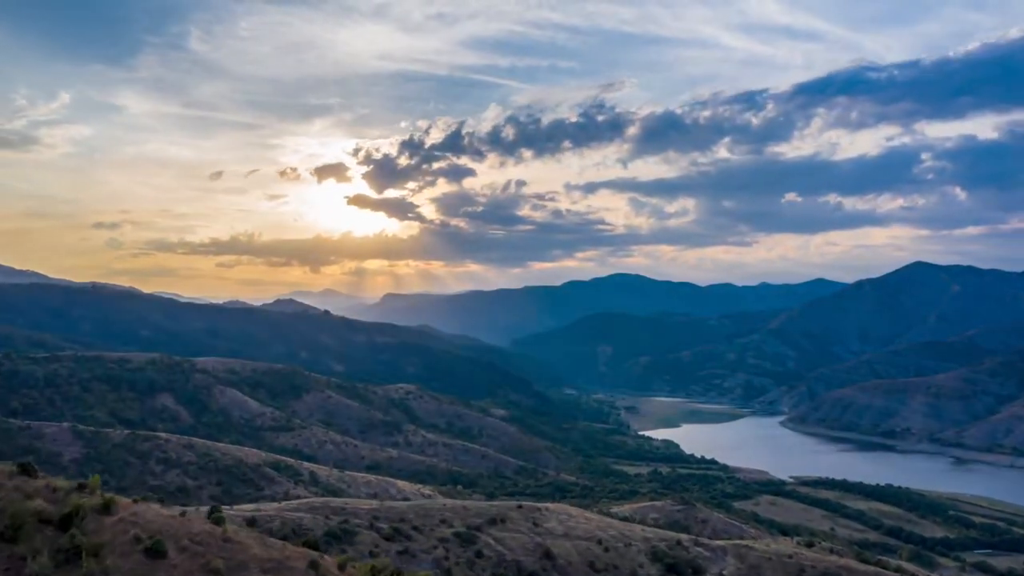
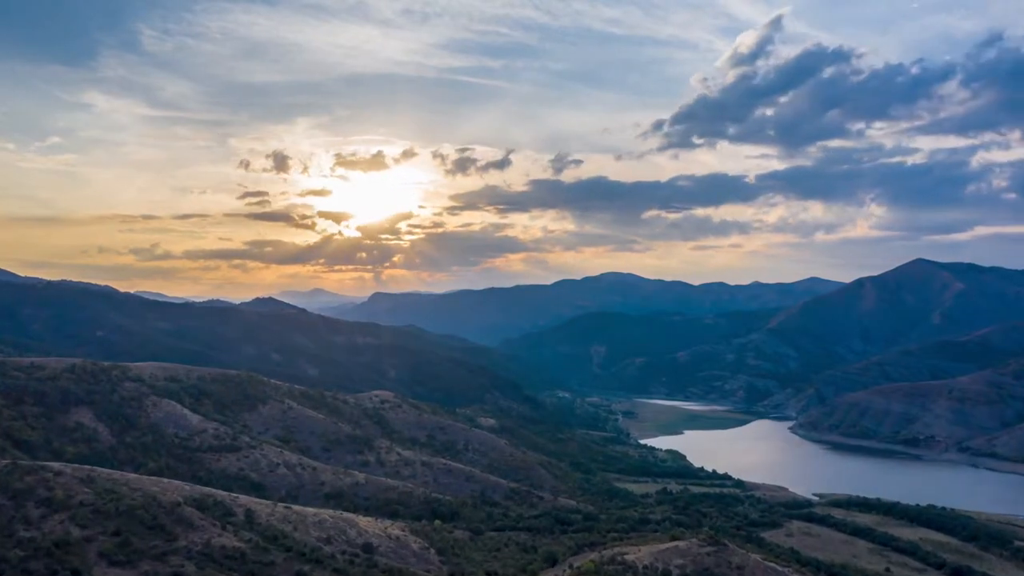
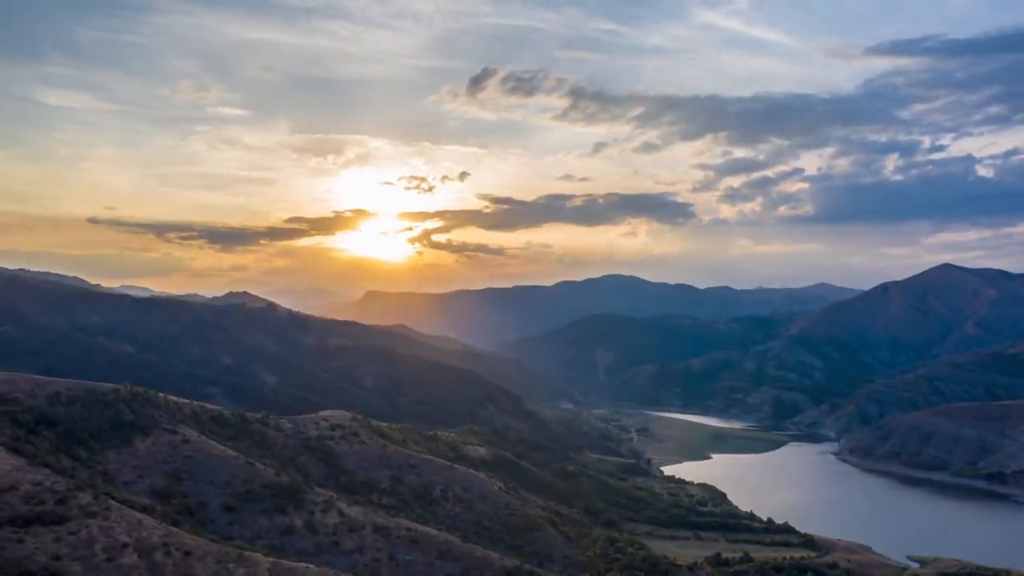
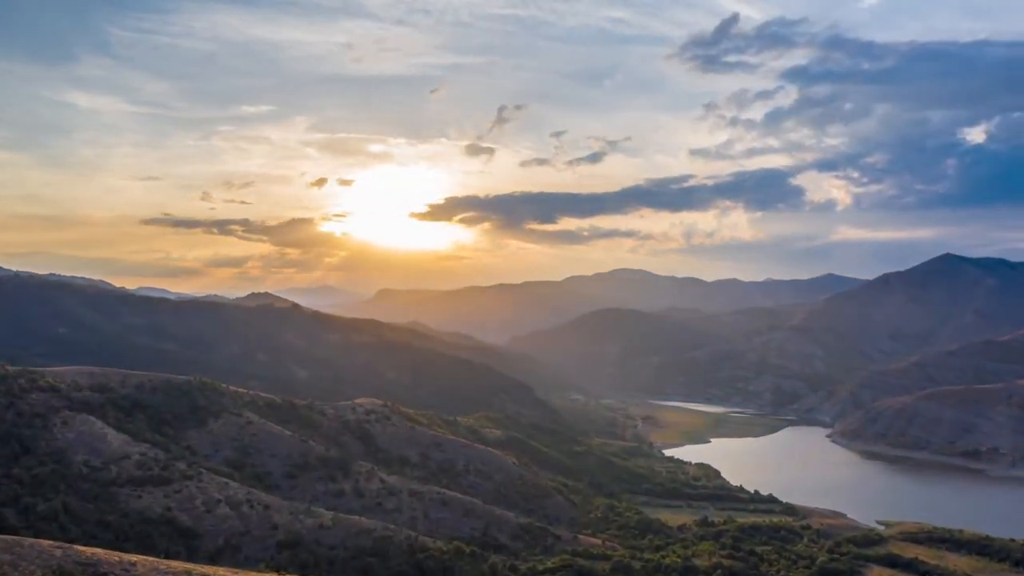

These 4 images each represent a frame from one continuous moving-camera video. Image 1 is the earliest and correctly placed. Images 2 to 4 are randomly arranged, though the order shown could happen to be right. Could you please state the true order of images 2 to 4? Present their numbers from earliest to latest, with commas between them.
2, 4, 3
